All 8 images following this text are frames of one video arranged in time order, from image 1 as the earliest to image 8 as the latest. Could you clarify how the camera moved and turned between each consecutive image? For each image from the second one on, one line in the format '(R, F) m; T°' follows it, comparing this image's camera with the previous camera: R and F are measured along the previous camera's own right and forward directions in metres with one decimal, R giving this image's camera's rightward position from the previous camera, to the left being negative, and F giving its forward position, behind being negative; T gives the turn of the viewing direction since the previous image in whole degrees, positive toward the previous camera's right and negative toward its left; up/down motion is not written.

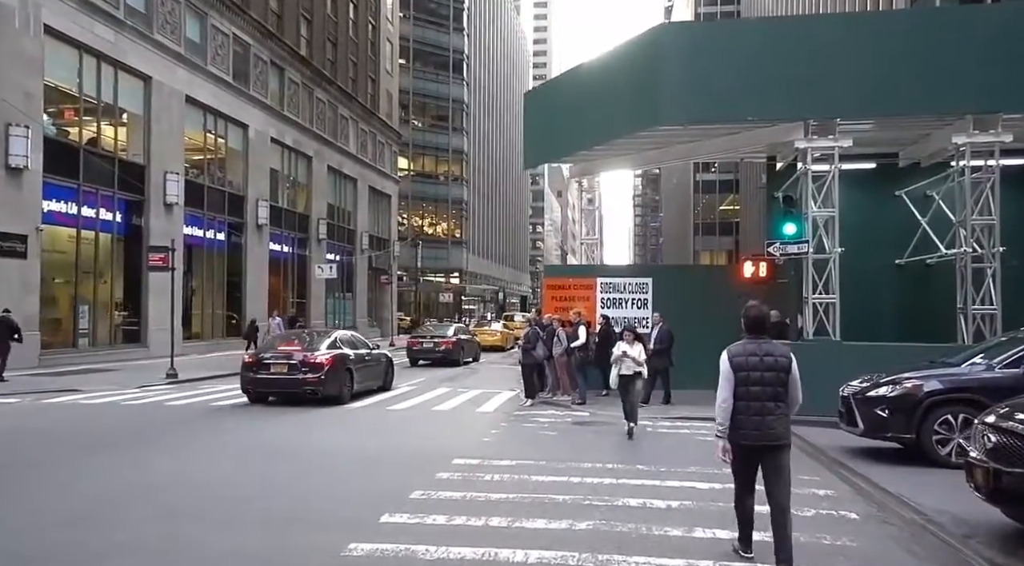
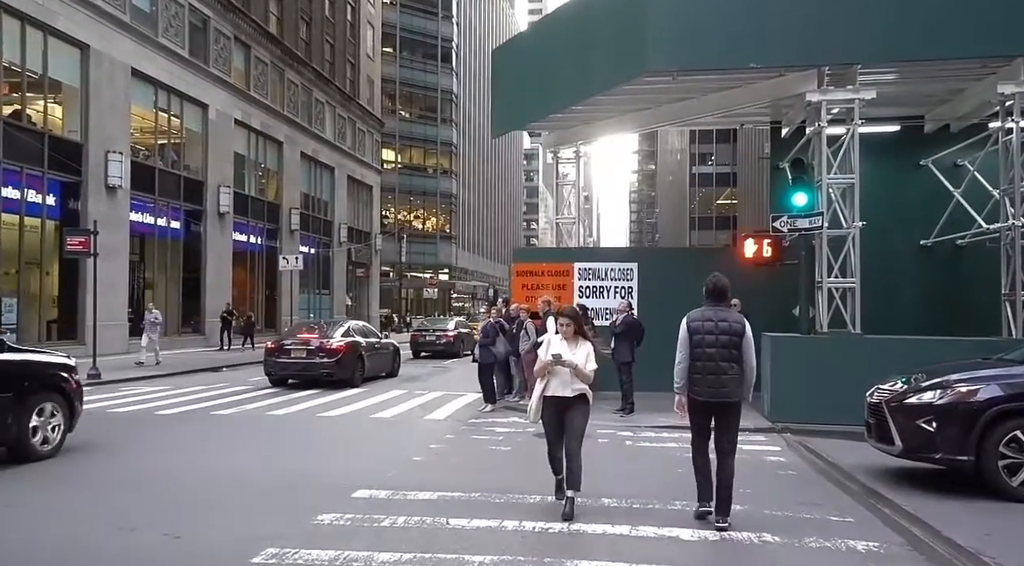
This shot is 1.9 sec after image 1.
(+0.7, +2.5) m; 0°
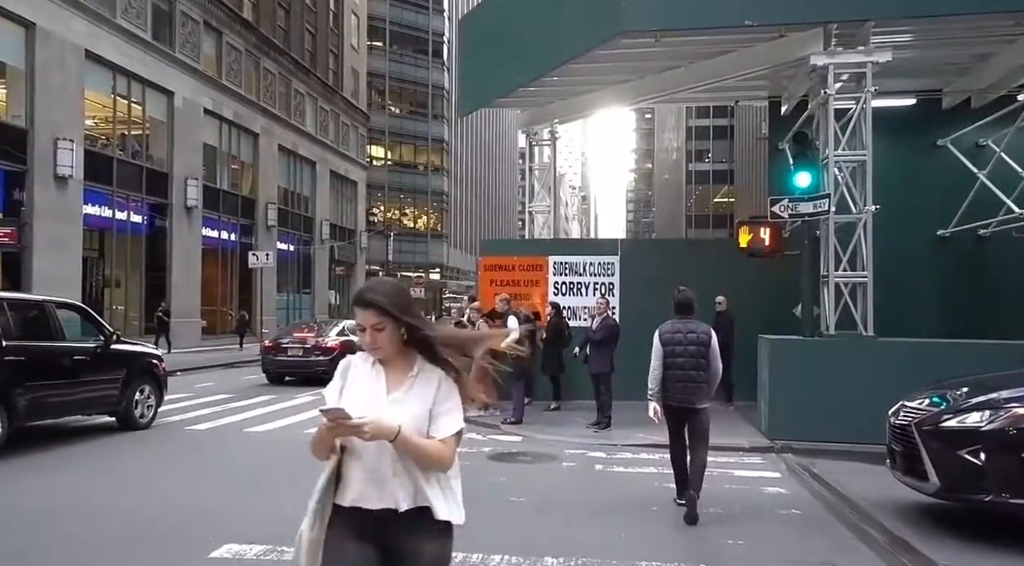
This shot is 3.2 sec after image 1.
(+0.5, +1.7) m; 0°
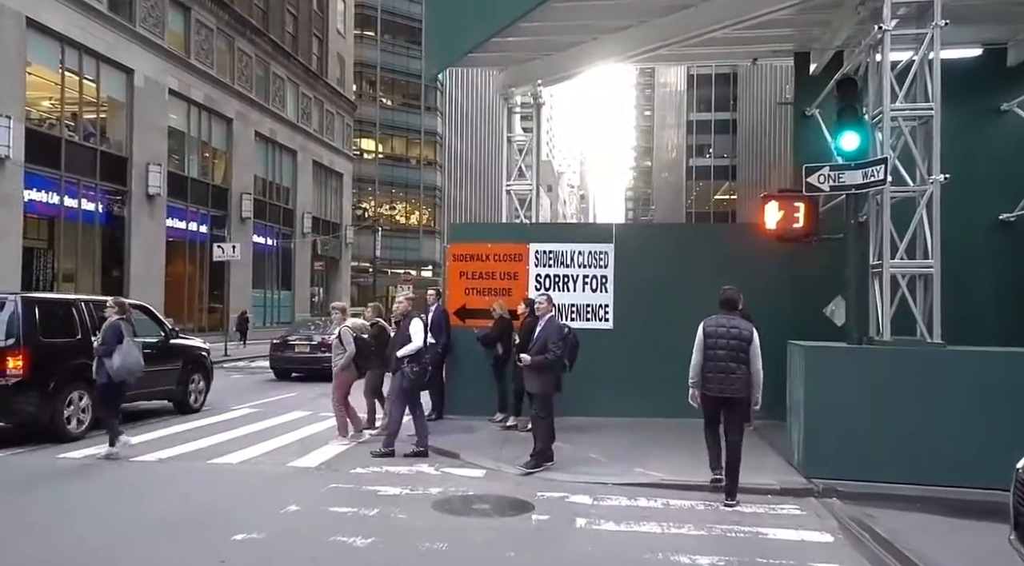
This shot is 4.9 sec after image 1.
(+0.4, +2.3) m; 0°
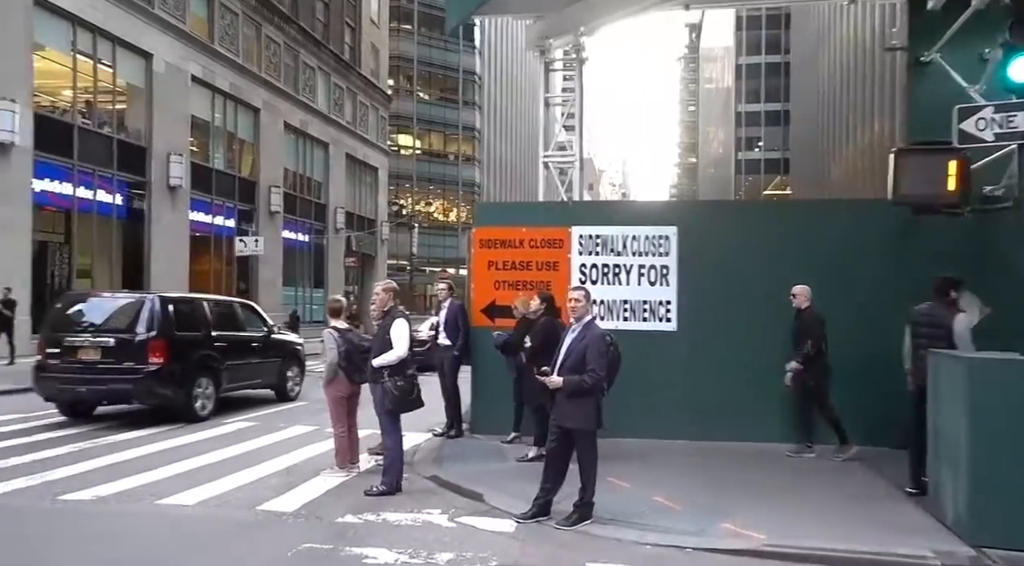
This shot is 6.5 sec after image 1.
(0.0, +2.1) m; -3°
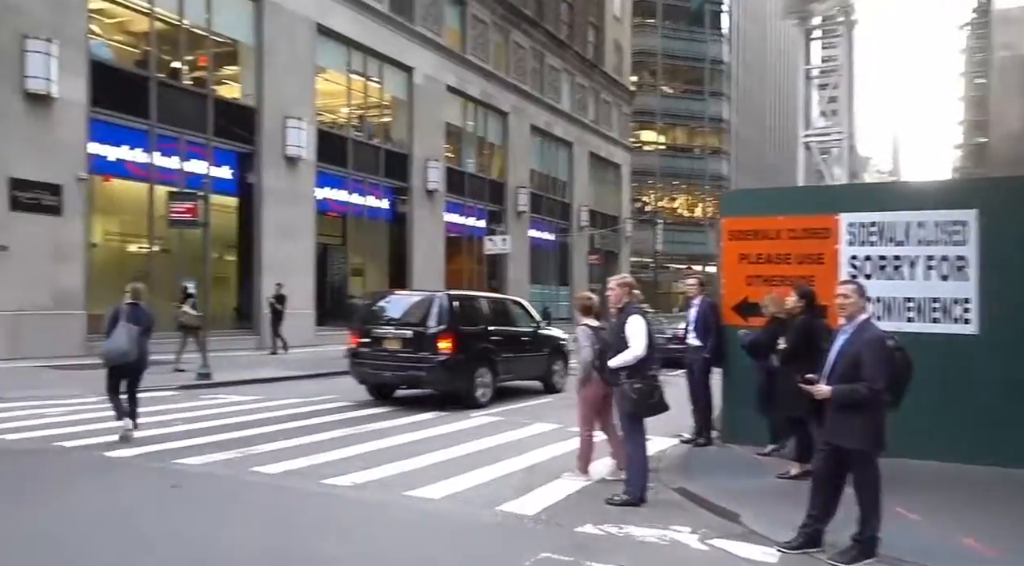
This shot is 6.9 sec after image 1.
(-0.1, +0.5) m; -17°
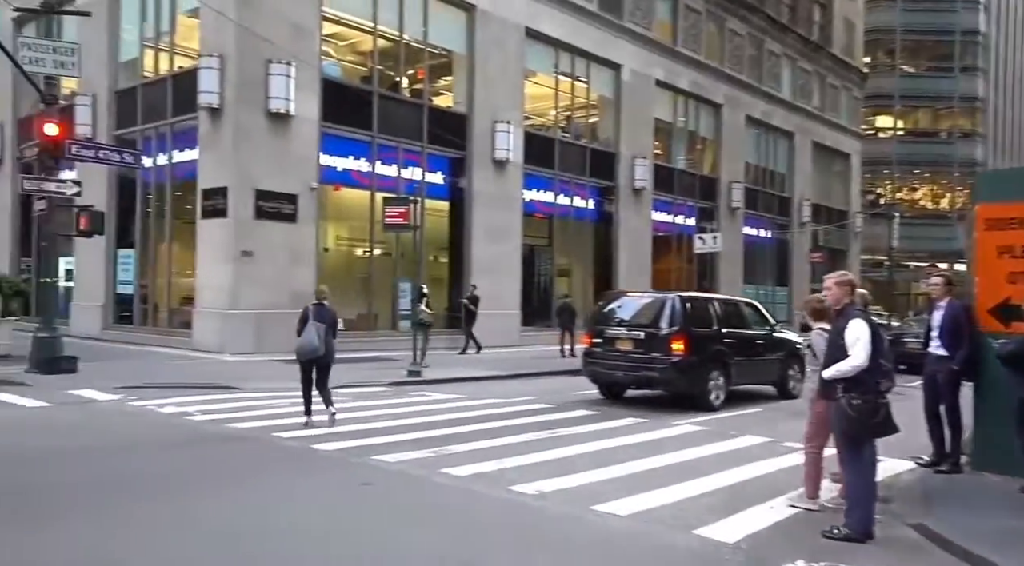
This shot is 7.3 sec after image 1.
(+0.2, +0.6) m; -15°
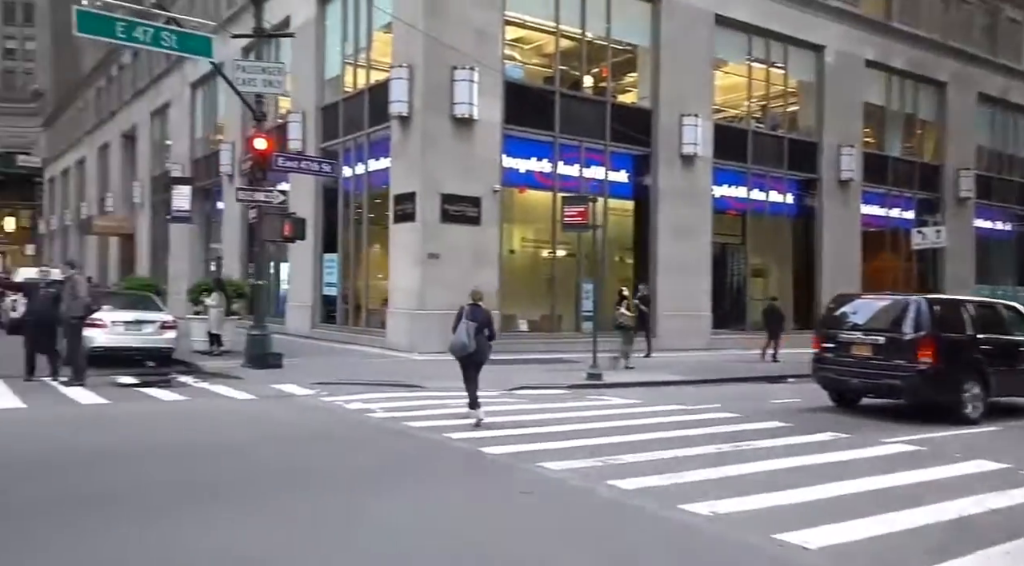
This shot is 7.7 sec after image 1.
(+0.6, +0.7) m; -14°
